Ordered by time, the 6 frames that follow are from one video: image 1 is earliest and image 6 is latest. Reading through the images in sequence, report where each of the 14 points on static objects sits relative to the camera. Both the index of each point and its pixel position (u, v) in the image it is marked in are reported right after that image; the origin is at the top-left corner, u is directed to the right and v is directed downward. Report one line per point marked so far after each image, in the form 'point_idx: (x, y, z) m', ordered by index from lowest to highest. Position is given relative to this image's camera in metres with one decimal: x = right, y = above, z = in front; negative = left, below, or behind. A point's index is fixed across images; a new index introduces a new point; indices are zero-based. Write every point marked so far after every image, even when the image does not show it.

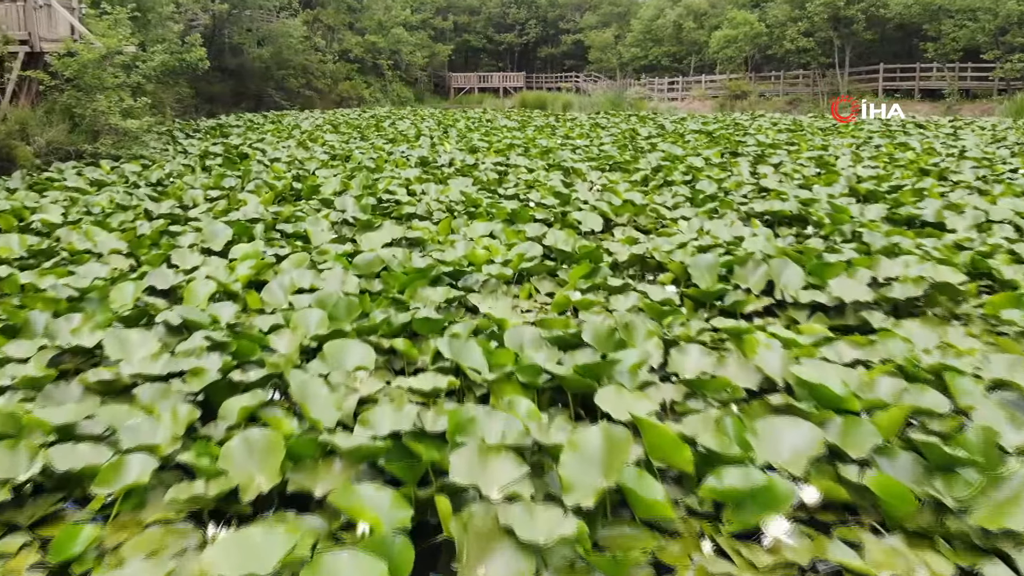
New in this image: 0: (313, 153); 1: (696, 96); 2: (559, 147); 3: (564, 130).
0: (-1.5, +1.0, +4.8) m
1: (+4.9, +4.8, +16.0) m
2: (+0.4, +1.2, +5.3) m
3: (+0.6, +1.7, +6.9) m
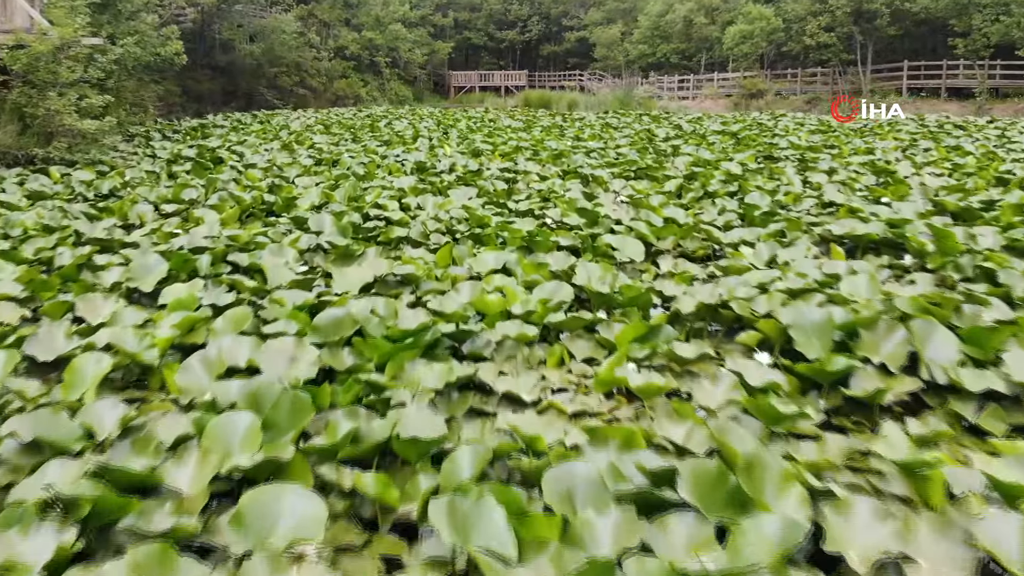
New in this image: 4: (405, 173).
0: (-1.5, +0.9, +4.2) m
1: (+4.9, +4.7, +15.5) m
2: (+0.4, +1.0, +4.8) m
3: (+0.6, +1.6, +6.4) m
4: (-0.6, +0.7, +3.7) m
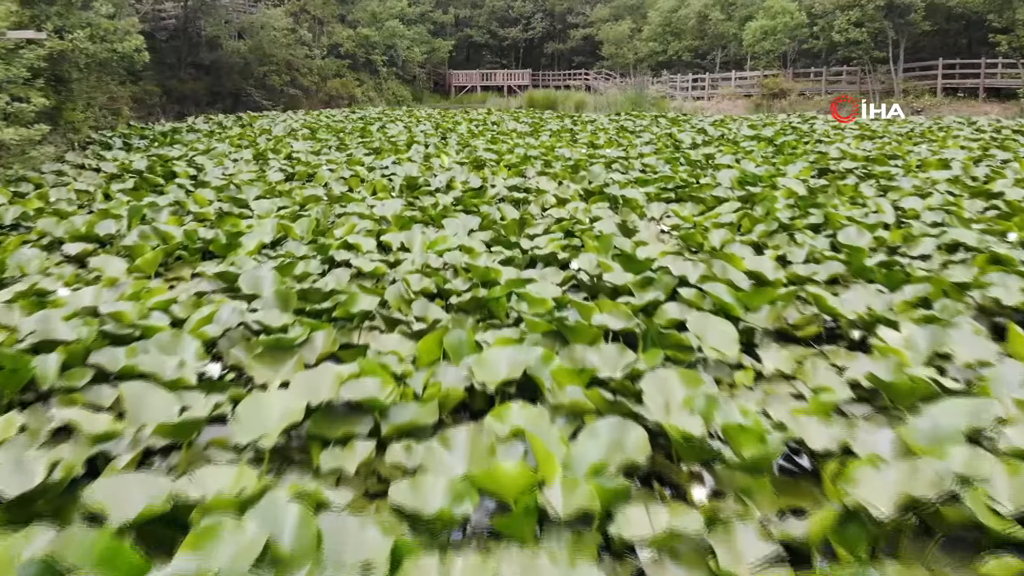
0: (-1.4, +0.7, +3.6) m
1: (+5.0, +4.5, +14.8) m
2: (+0.5, +0.8, +4.1) m
3: (+0.7, +1.4, +5.8) m
4: (-0.6, +0.5, +3.1) m
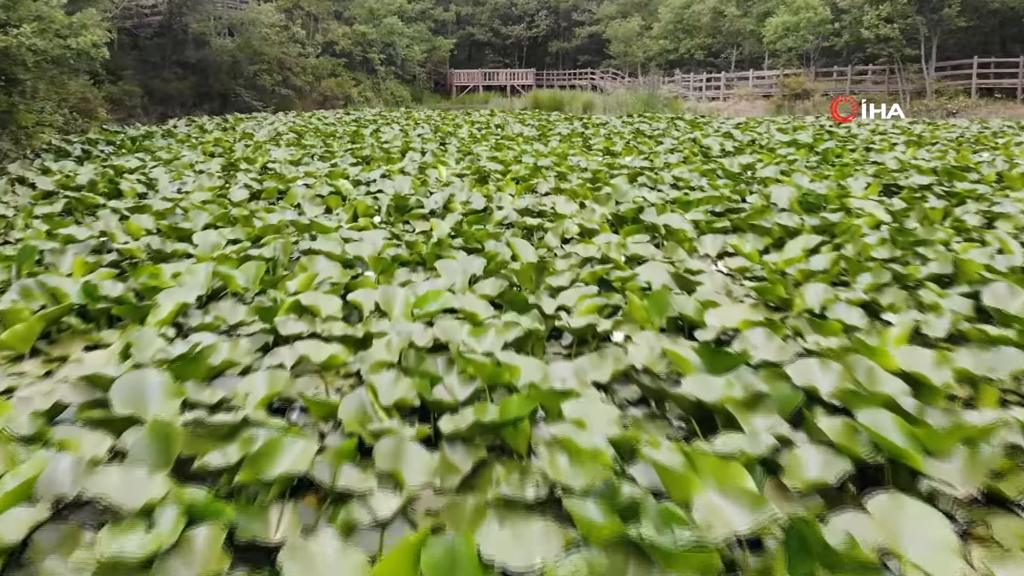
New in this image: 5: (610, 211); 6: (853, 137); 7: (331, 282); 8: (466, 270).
0: (-1.4, +0.5, +3.1) m
1: (+5.1, +4.3, +14.2) m
2: (+0.5, +0.7, +3.6) m
3: (+0.7, +1.2, +5.2) m
4: (-0.5, +0.3, +2.5) m
5: (+0.4, +0.3, +2.4) m
6: (+2.7, +1.2, +5.0) m
7: (-0.4, 0.0, +1.6) m
8: (-0.1, 0.0, +1.7) m
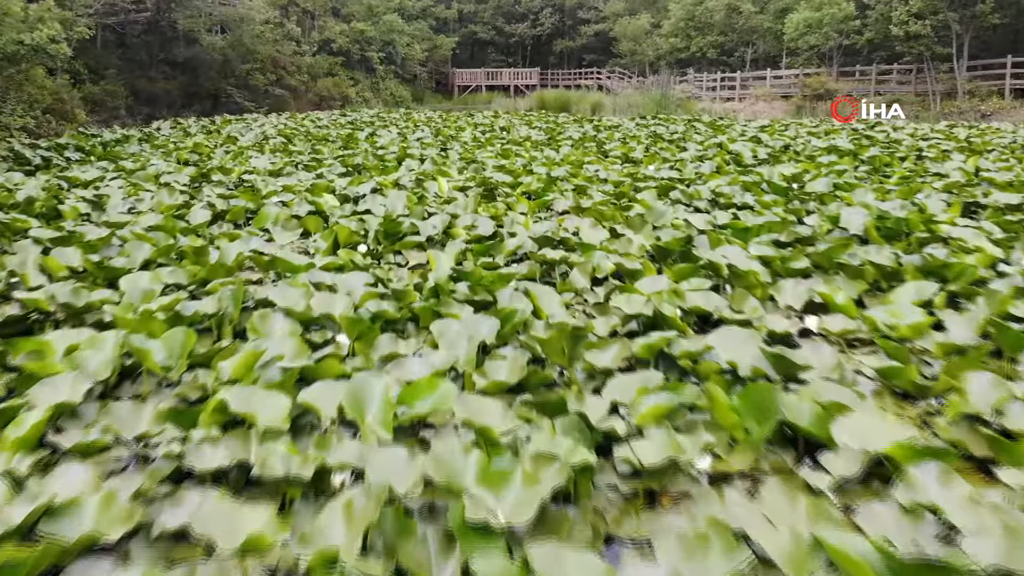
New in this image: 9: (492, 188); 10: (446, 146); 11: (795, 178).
0: (-1.3, +0.4, +2.6) m
1: (+5.2, +4.2, +13.8) m
2: (+0.6, +0.5, +3.1) m
3: (+0.8, +1.1, +4.8) m
4: (-0.5, +0.1, +2.1) m
5: (+0.4, +0.1, +1.9) m
6: (+2.7, +1.0, +4.5) m
7: (-0.4, -0.1, +1.1) m
8: (-0.1, -0.1, +1.3) m
9: (-0.1, +0.5, +3.0) m
10: (-0.5, +1.0, +4.7) m
11: (+1.4, +0.5, +3.1) m
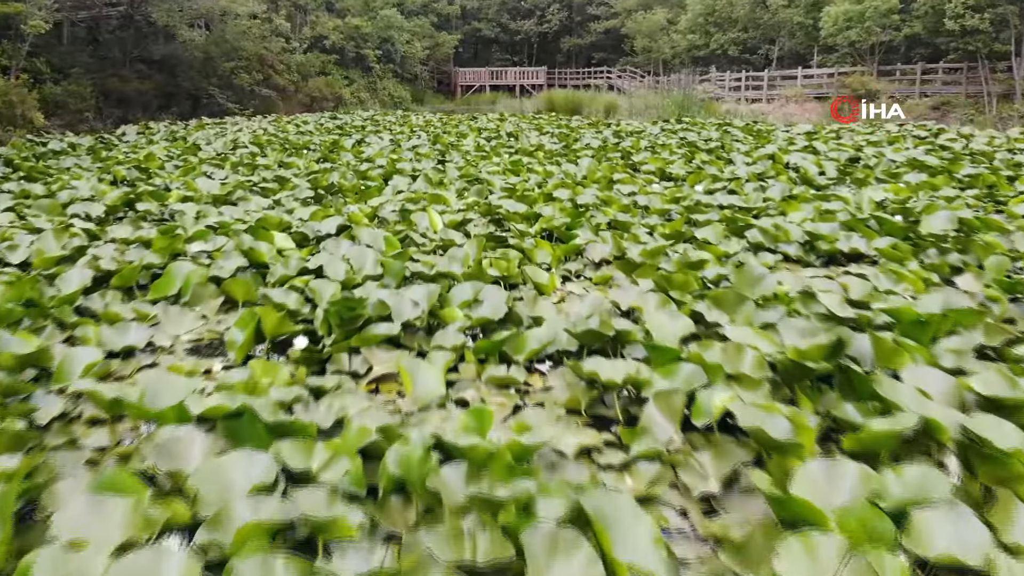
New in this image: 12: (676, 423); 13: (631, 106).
0: (-1.3, +0.1, +1.9) m
1: (+5.3, +3.9, +13.0) m
2: (+0.7, +0.3, +2.4) m
3: (+0.9, +0.8, +4.0) m
4: (-0.4, -0.1, +1.3) m
5: (+0.5, -0.1, +1.2) m
6: (+2.8, +0.8, +3.8) m
7: (-0.4, -0.4, +0.4) m
8: (0.0, -0.3, +0.5) m
9: (0.0, +0.2, +2.2) m
10: (-0.4, +0.8, +4.0) m
11: (+1.5, +0.3, +2.4) m
12: (+0.3, -0.2, +1.0) m
13: (+1.6, +2.4, +8.3) m
